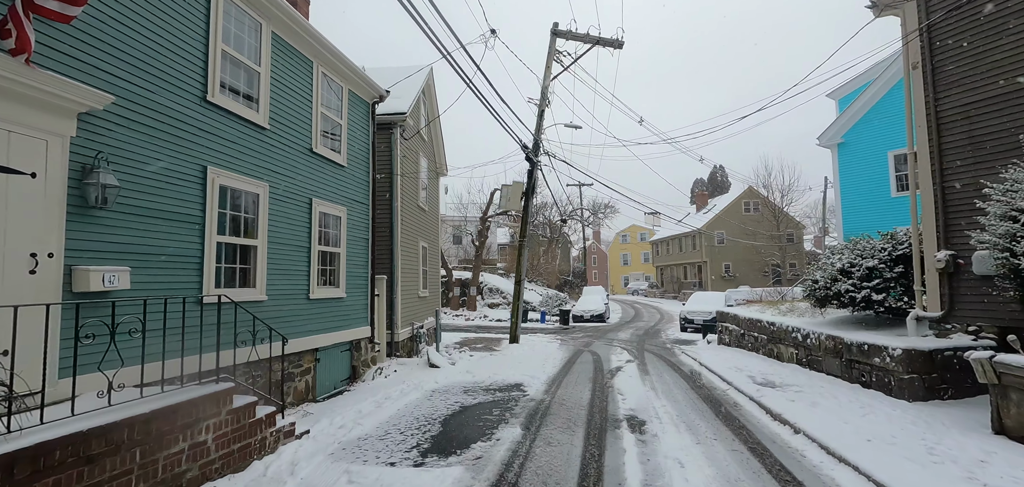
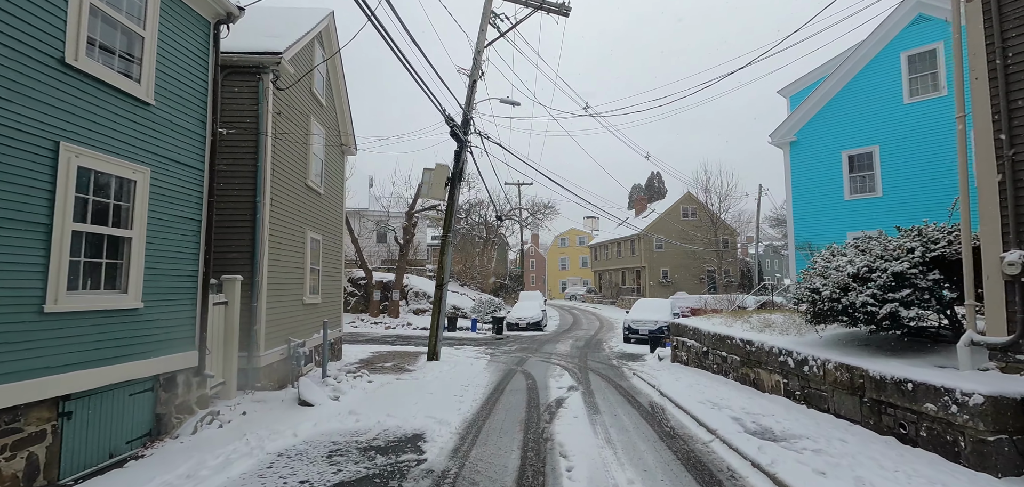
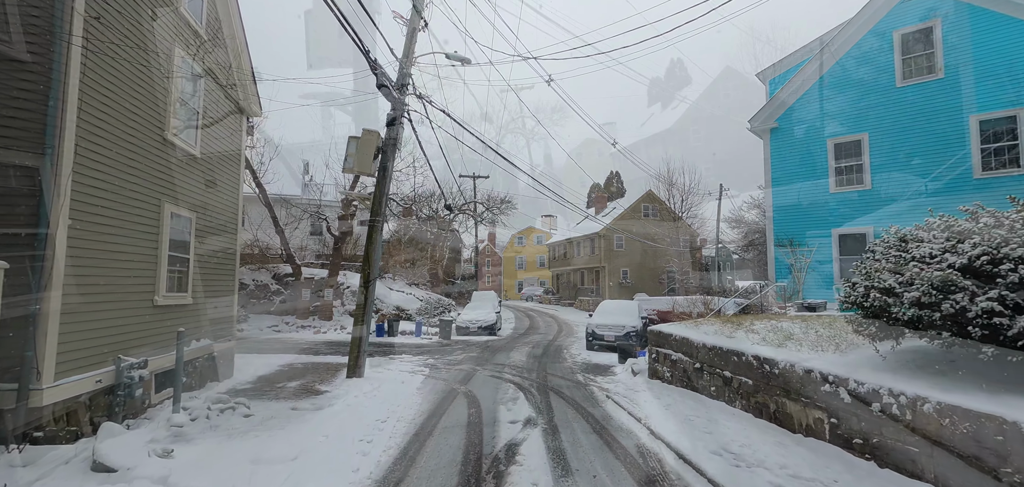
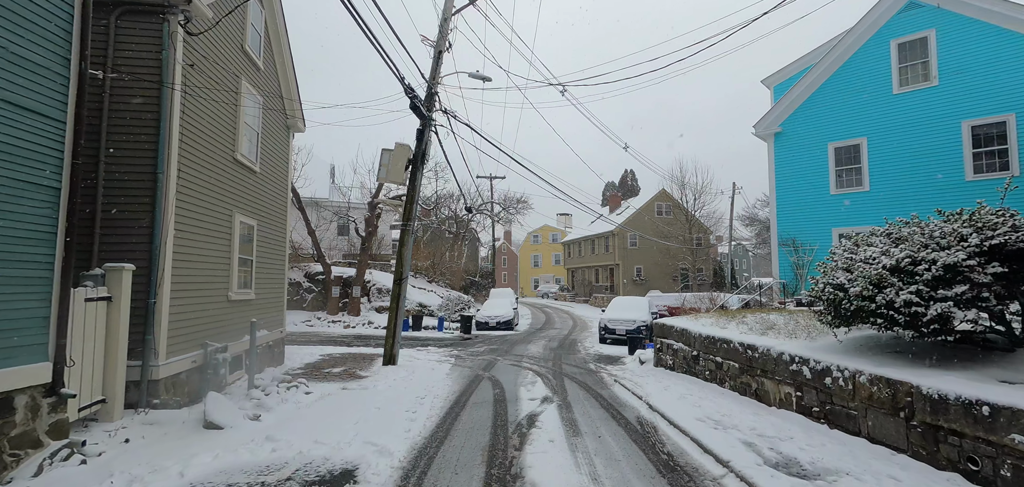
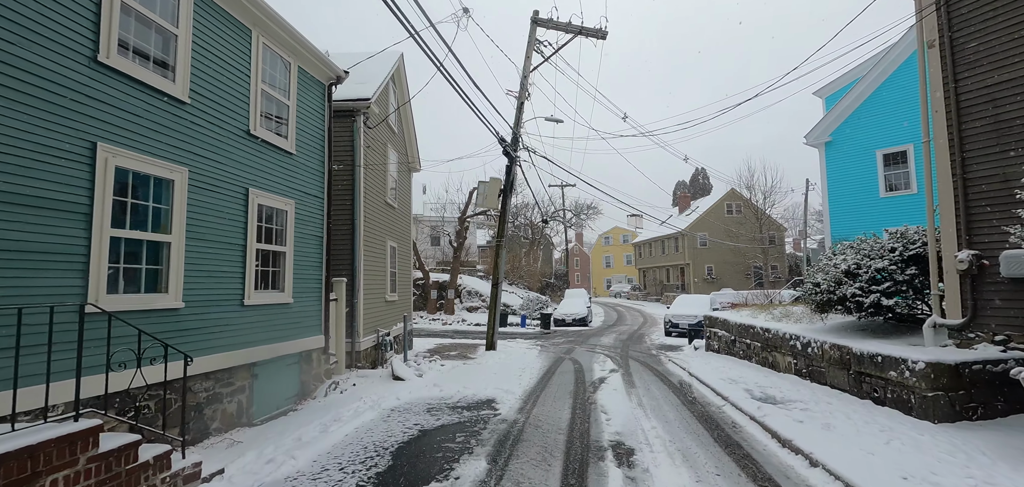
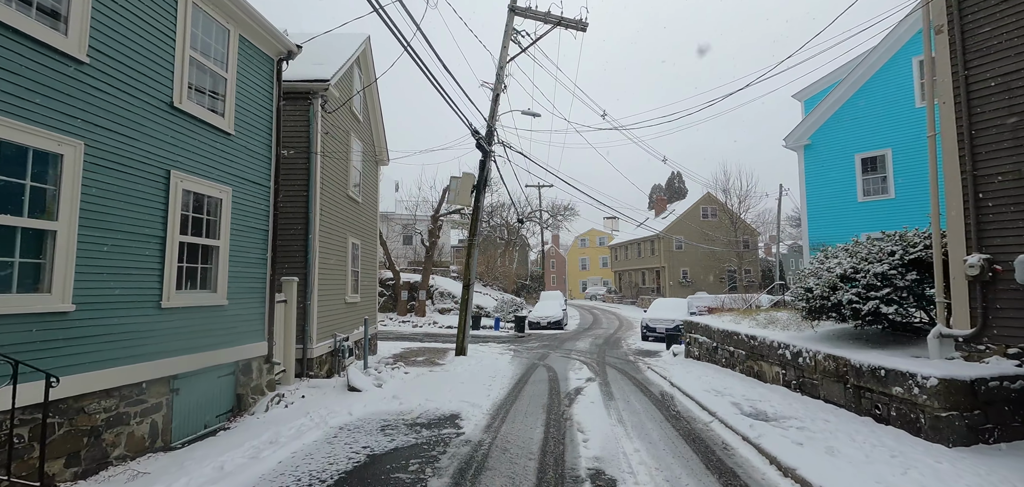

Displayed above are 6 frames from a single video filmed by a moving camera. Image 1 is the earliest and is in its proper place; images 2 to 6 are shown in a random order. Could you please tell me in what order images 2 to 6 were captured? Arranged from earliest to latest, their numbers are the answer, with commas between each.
5, 6, 2, 4, 3
